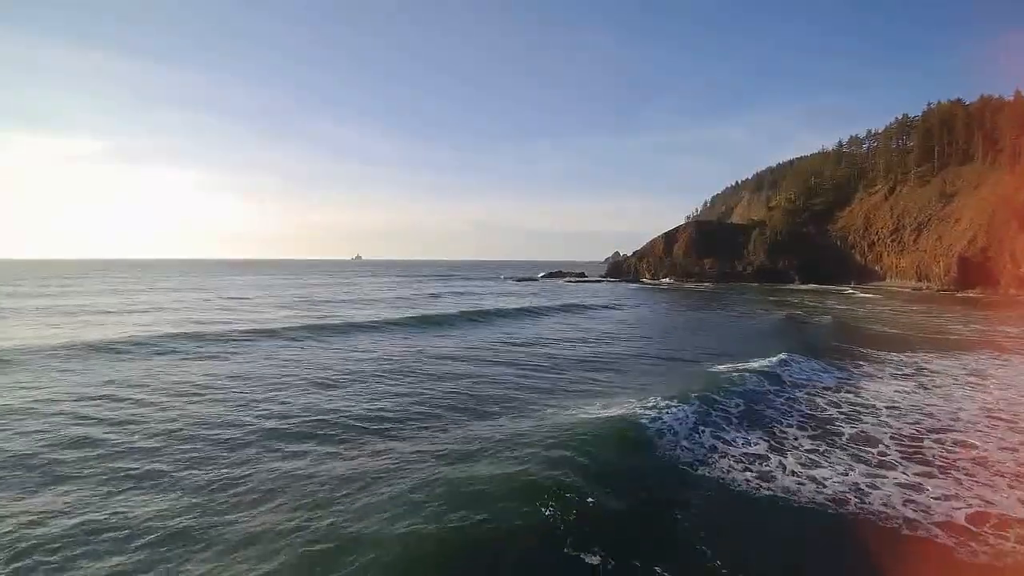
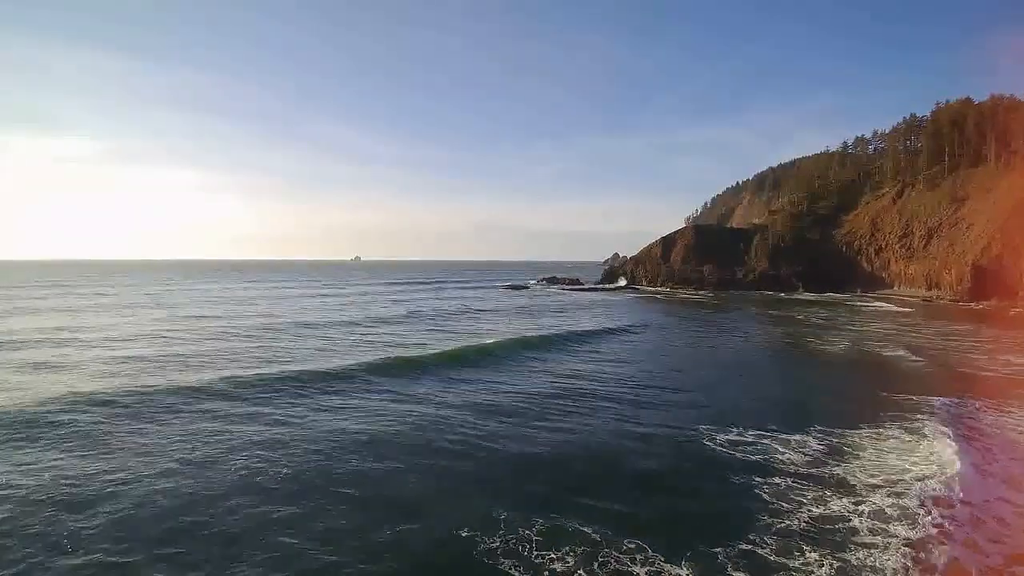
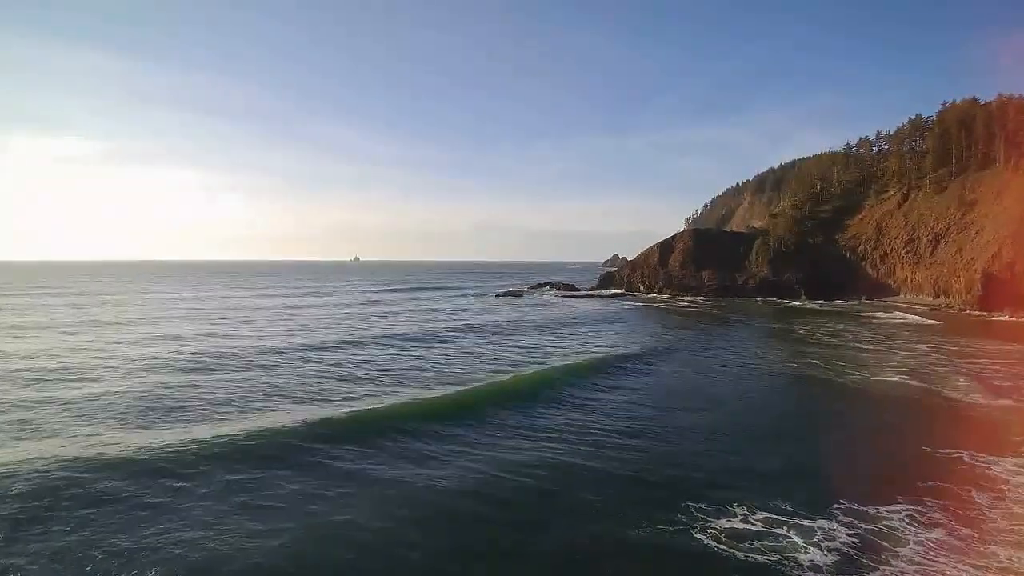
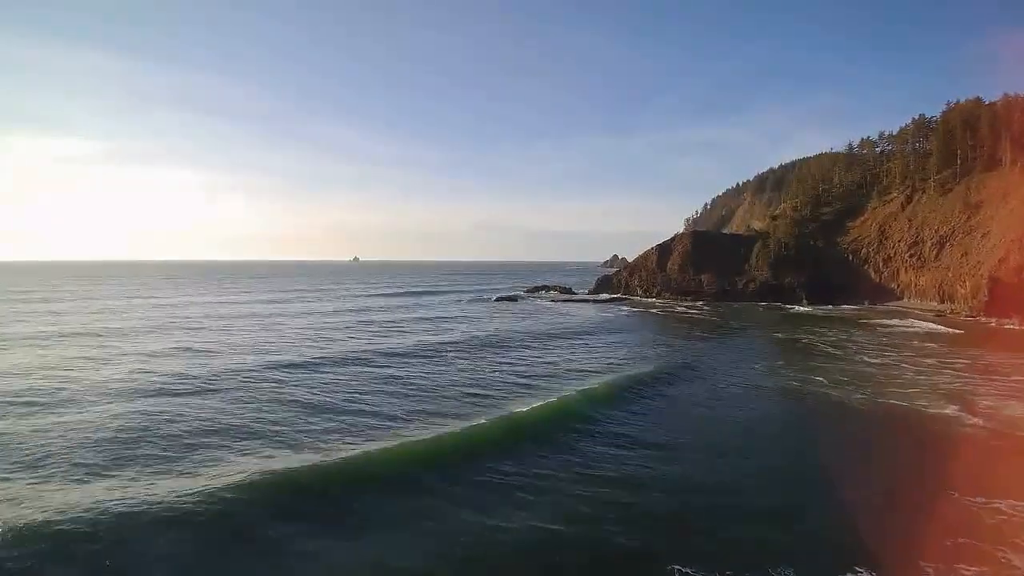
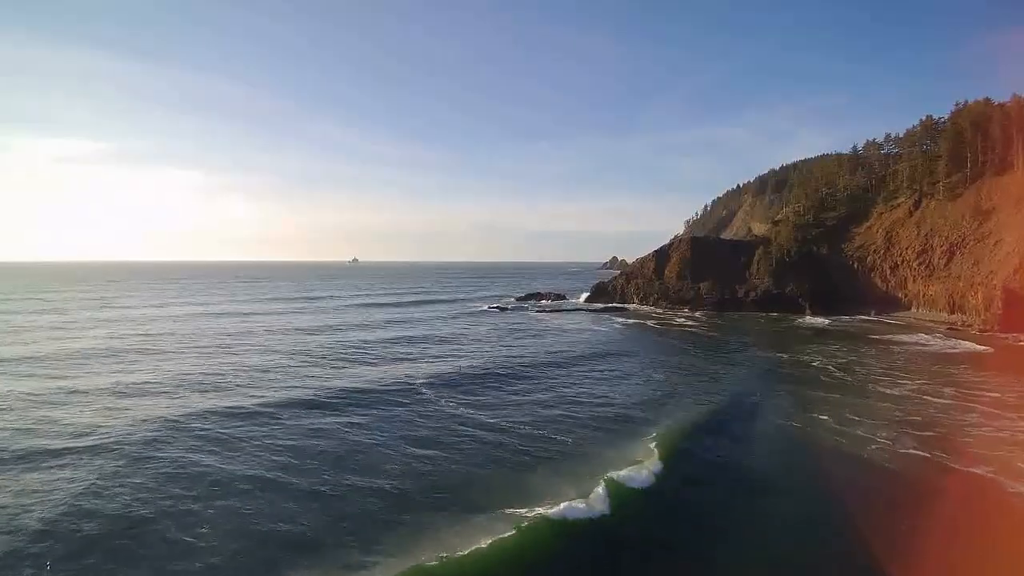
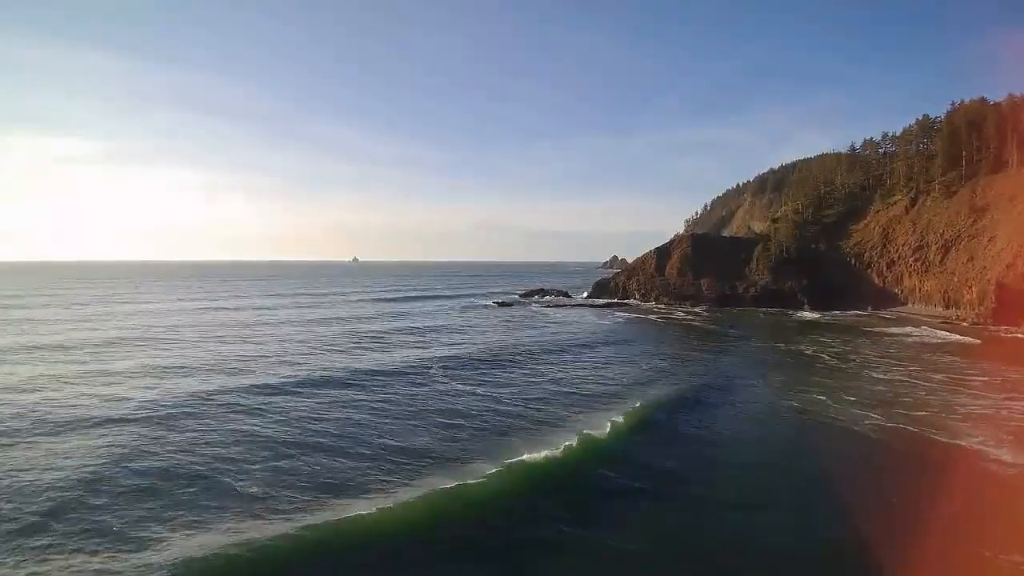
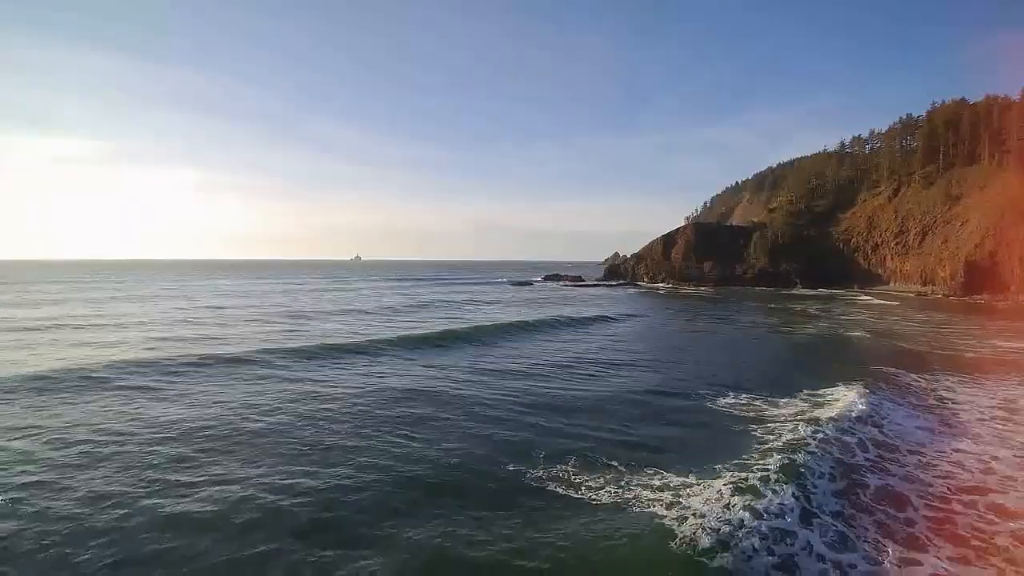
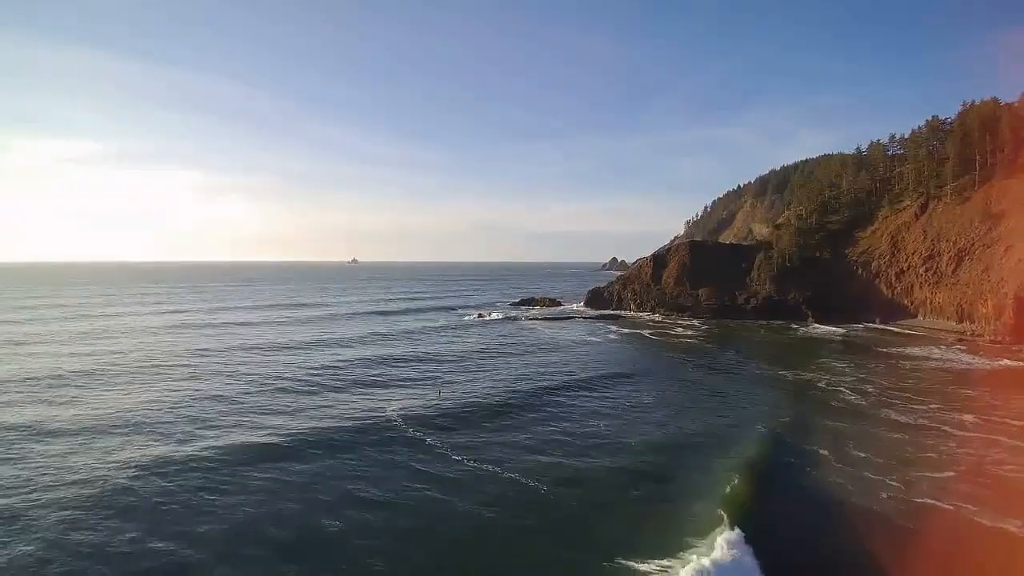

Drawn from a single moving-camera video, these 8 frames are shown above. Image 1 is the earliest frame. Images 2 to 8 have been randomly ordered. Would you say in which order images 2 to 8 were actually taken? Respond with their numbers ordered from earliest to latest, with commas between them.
7, 2, 3, 4, 6, 5, 8
